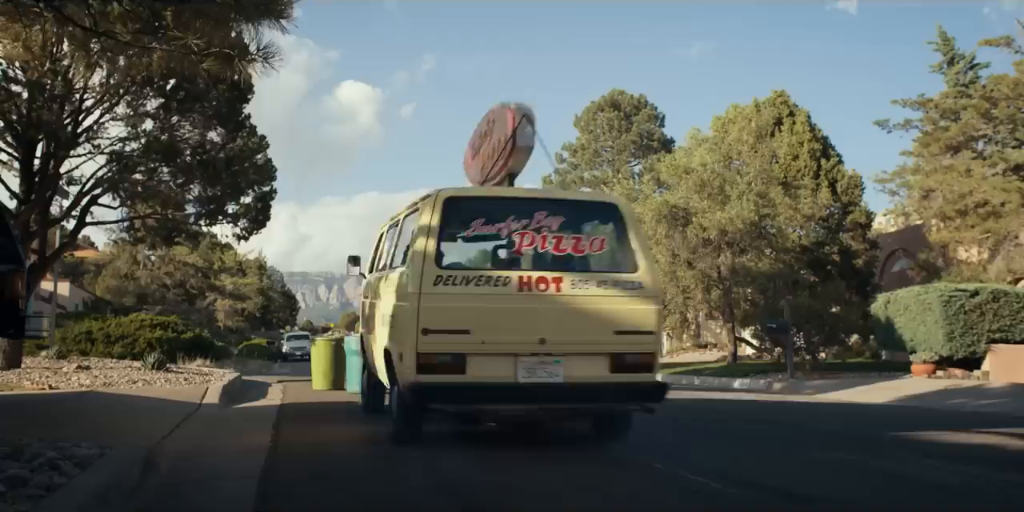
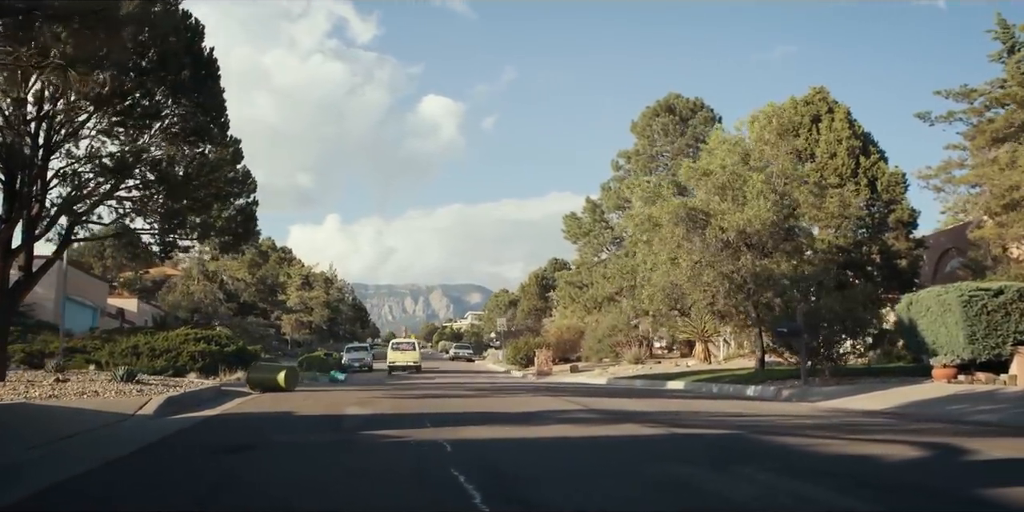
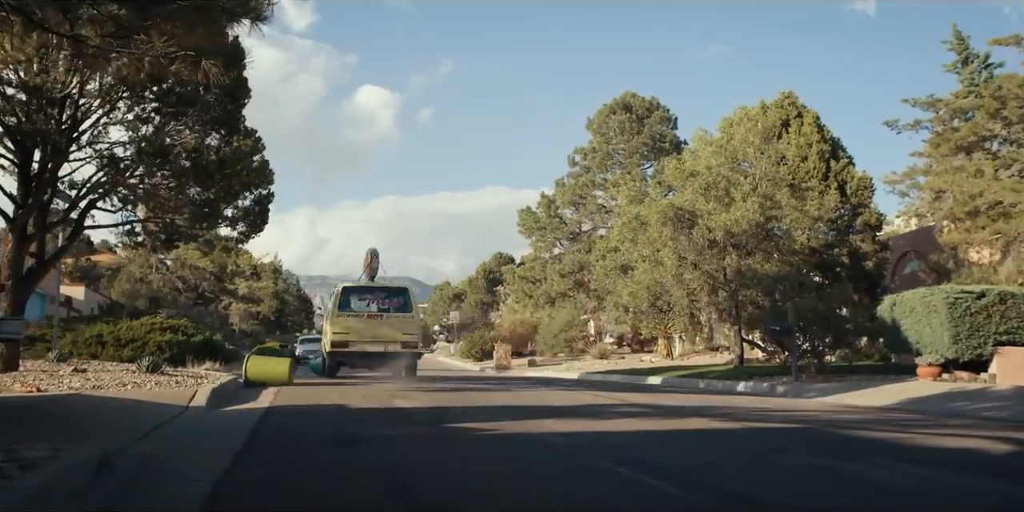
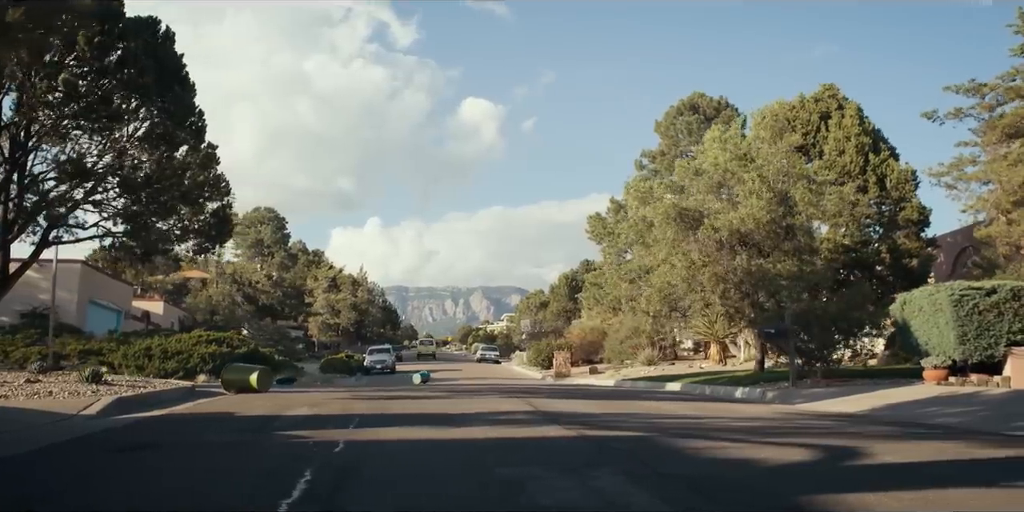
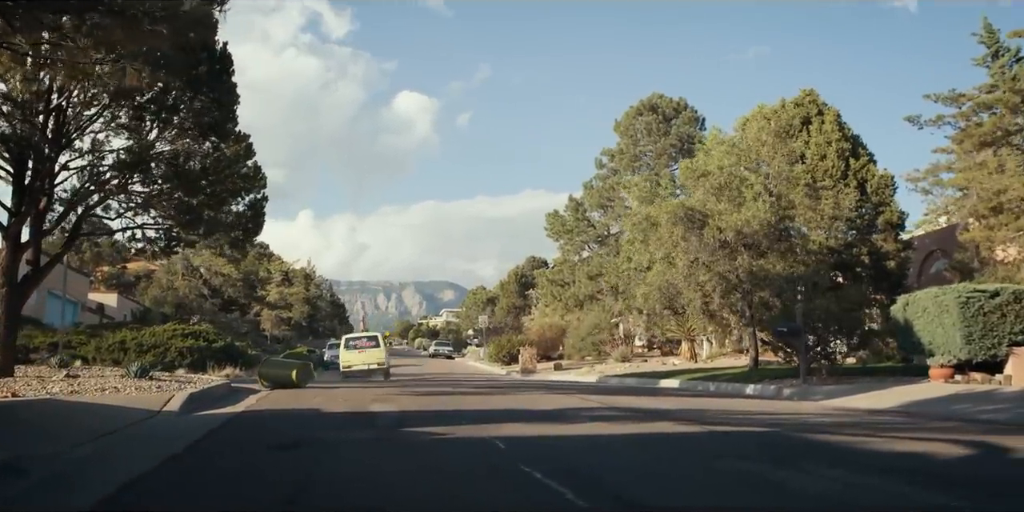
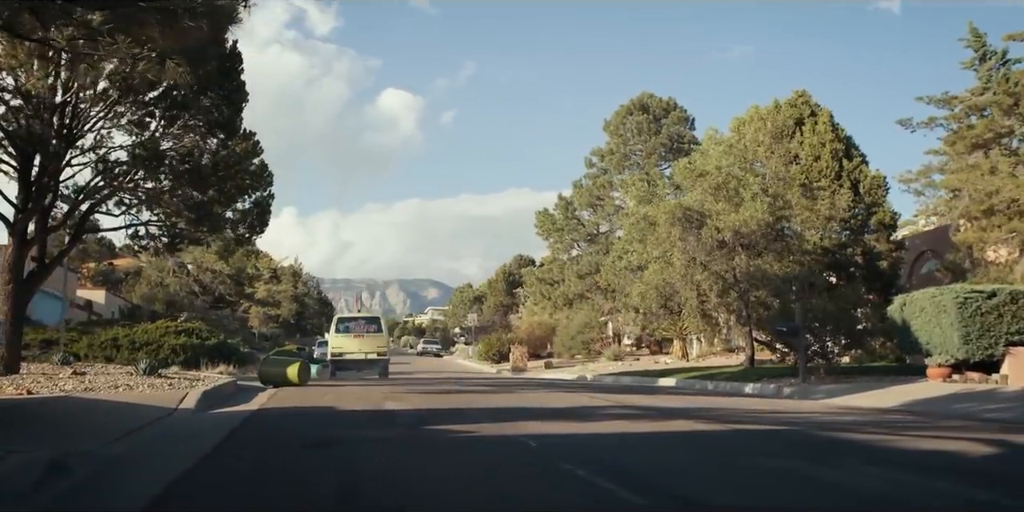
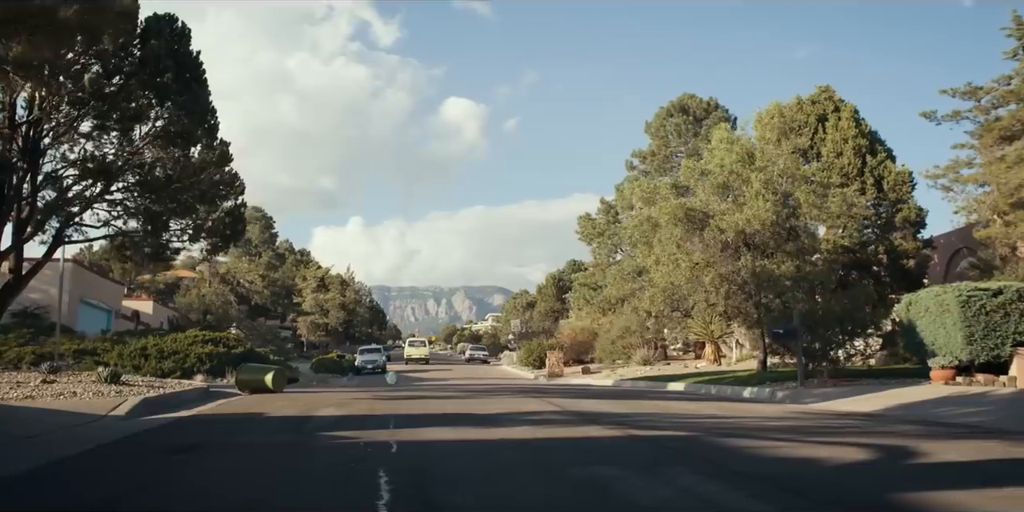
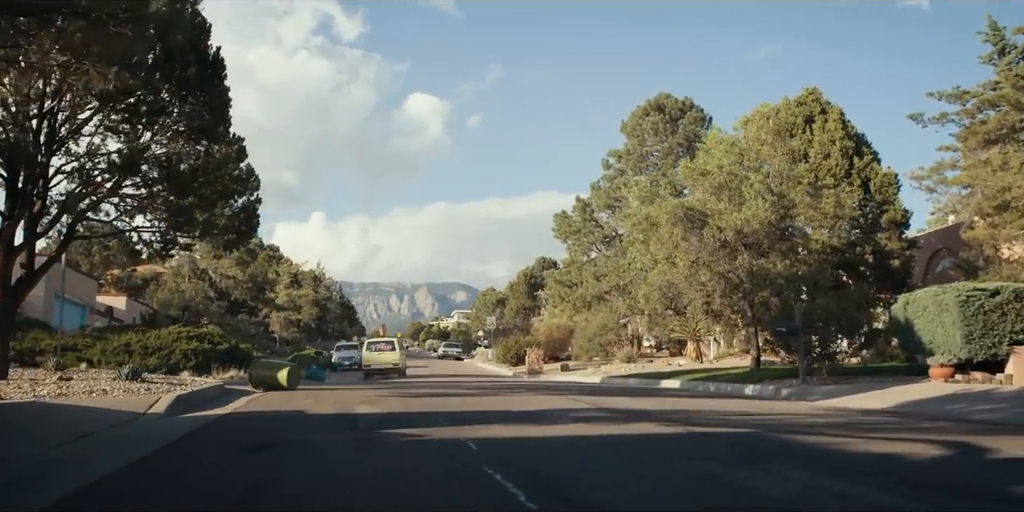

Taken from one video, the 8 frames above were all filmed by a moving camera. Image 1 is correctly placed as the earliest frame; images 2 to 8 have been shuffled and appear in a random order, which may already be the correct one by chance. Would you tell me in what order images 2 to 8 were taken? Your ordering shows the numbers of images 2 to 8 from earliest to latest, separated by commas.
3, 6, 5, 8, 2, 7, 4
